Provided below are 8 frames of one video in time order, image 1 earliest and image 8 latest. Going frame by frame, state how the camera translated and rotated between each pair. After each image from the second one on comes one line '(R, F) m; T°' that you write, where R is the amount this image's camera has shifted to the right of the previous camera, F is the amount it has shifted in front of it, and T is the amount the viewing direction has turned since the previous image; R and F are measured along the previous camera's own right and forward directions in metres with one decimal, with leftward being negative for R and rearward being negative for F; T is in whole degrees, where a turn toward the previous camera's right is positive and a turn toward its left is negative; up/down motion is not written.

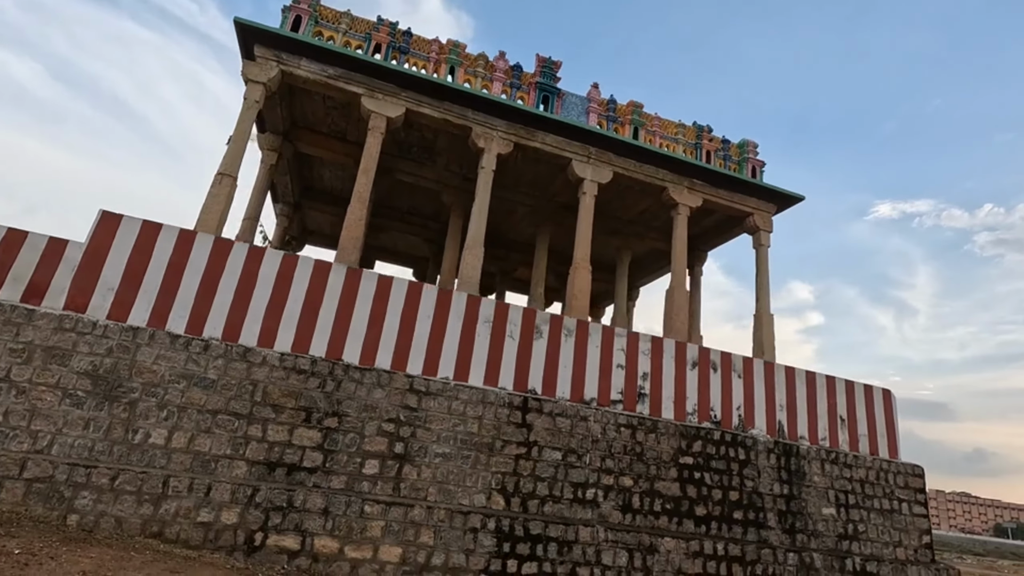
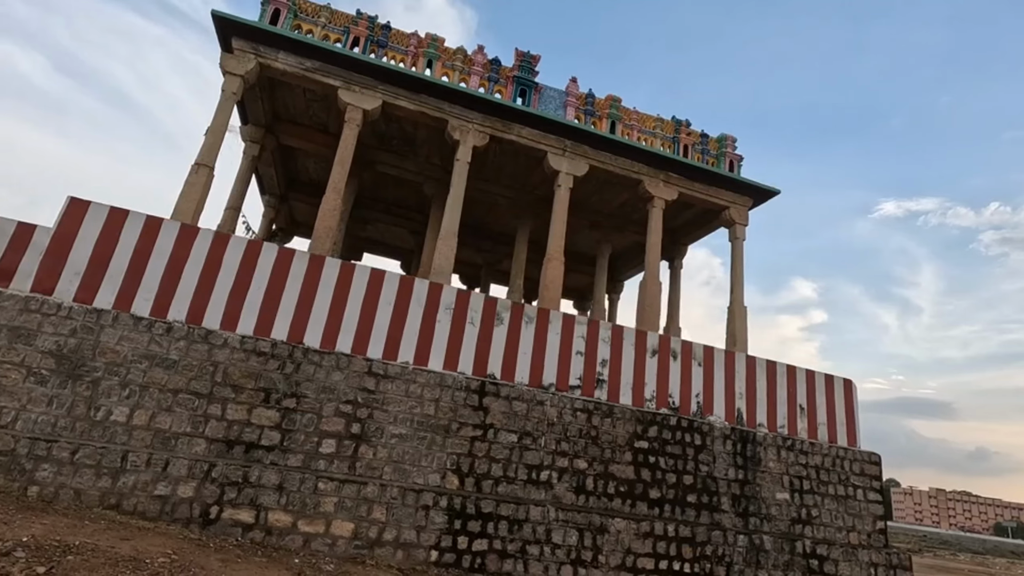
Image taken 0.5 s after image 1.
(+0.5, -0.2) m; 0°
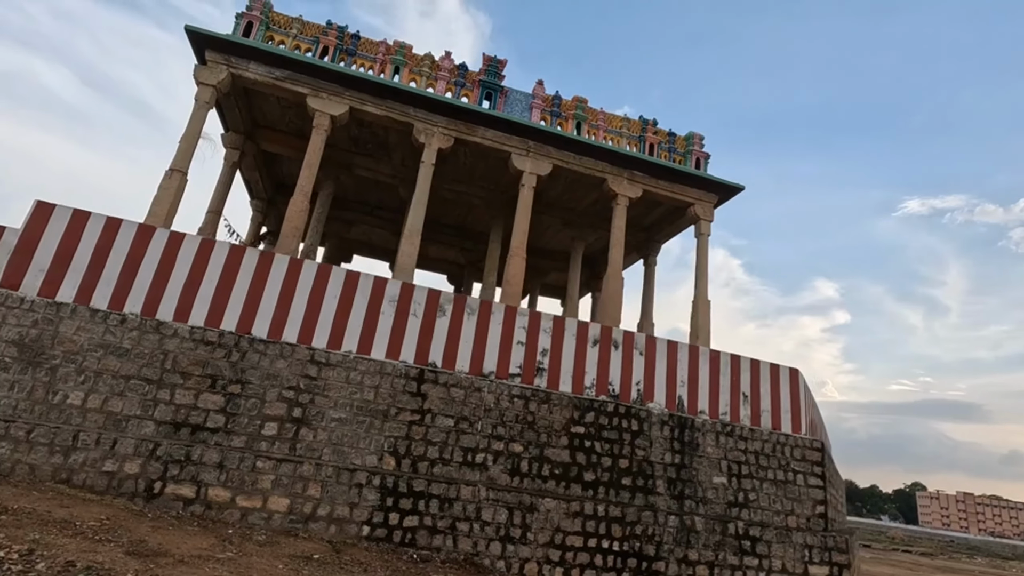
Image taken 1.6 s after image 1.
(+1.0, -0.3) m; -2°
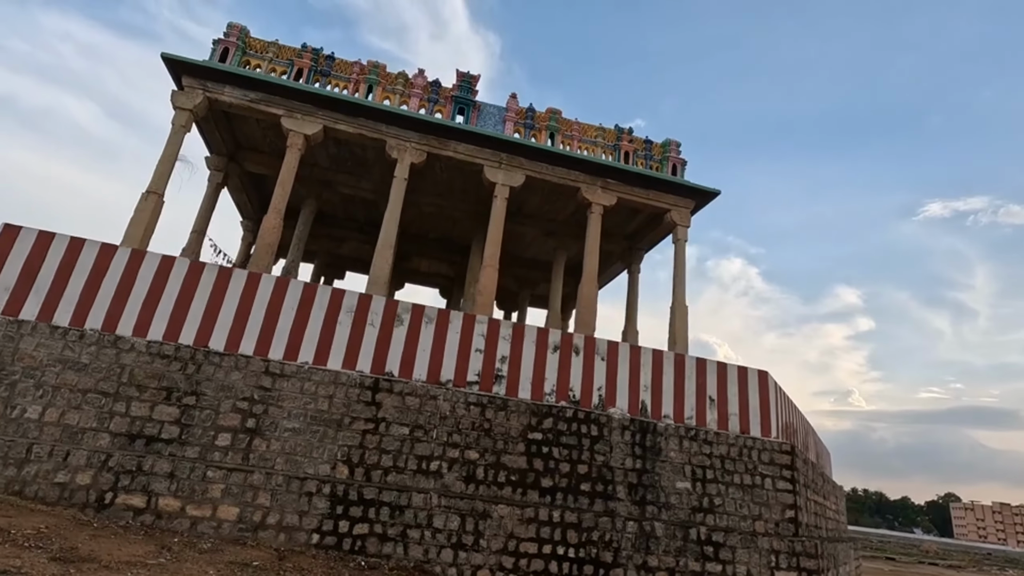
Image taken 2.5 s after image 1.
(+0.8, -0.1) m; -2°
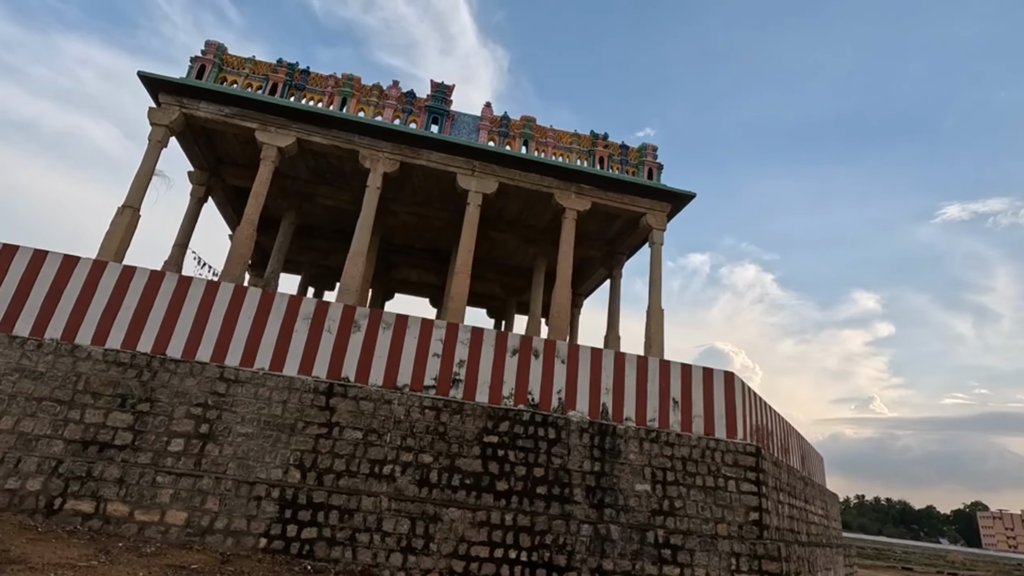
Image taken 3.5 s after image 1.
(+0.7, 0.0) m; -1°
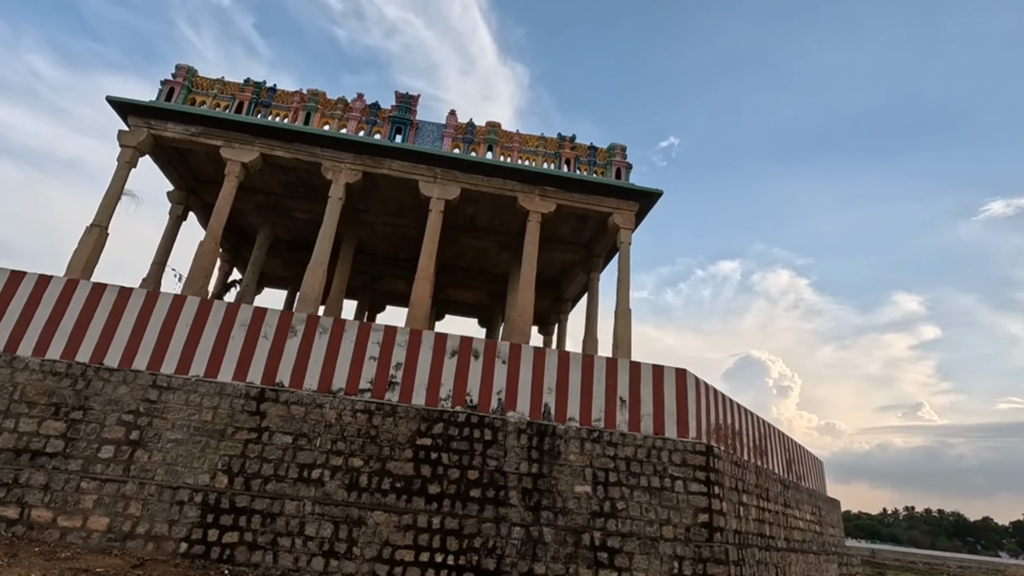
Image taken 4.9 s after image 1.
(+1.2, +0.1) m; -3°
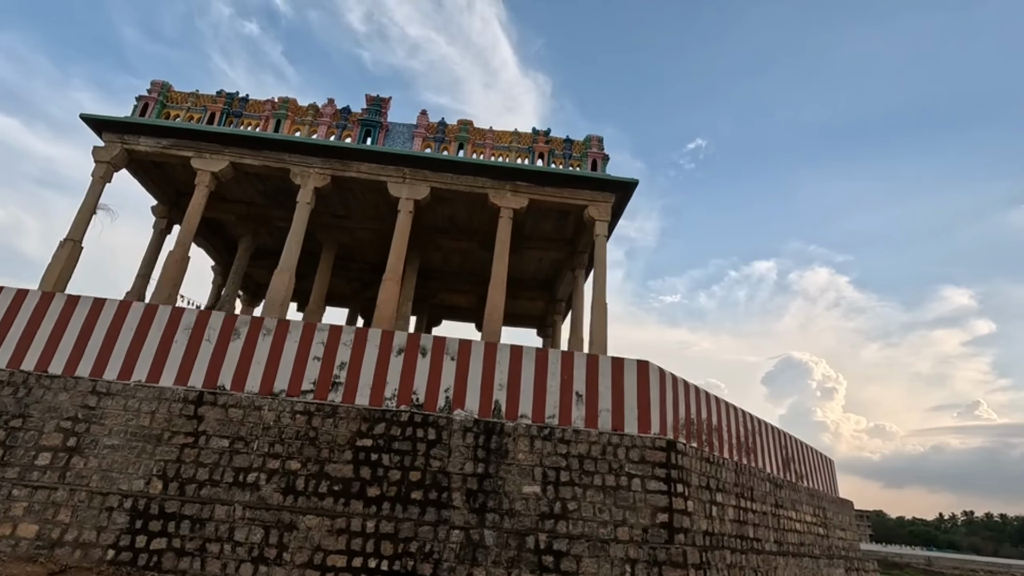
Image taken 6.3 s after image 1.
(+1.1, +0.3) m; -3°
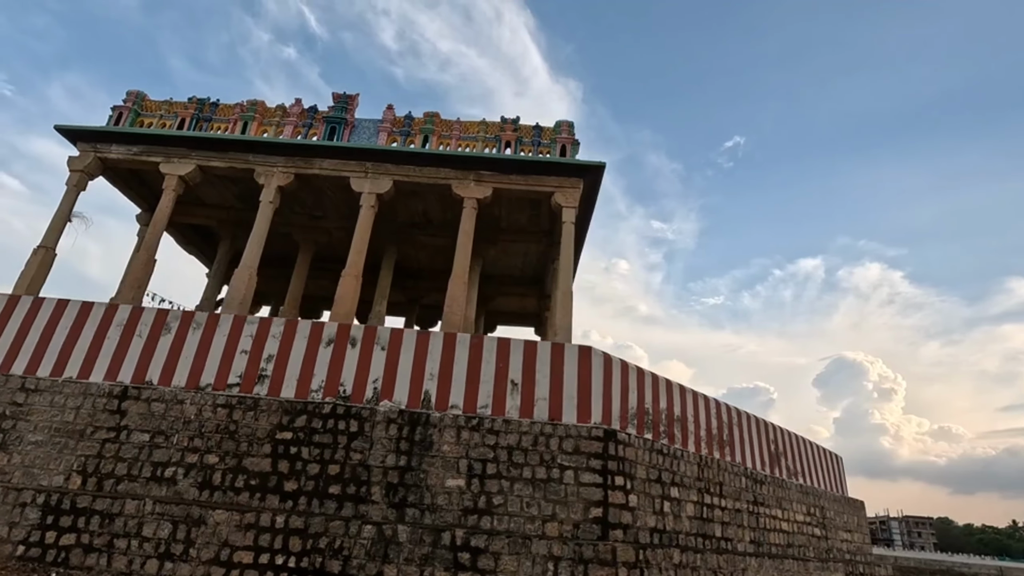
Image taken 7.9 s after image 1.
(+1.3, +0.4) m; -4°
